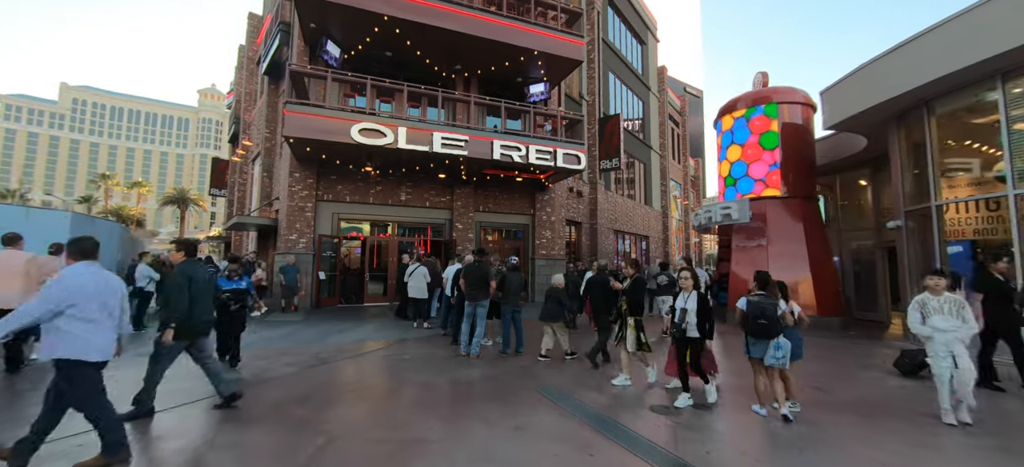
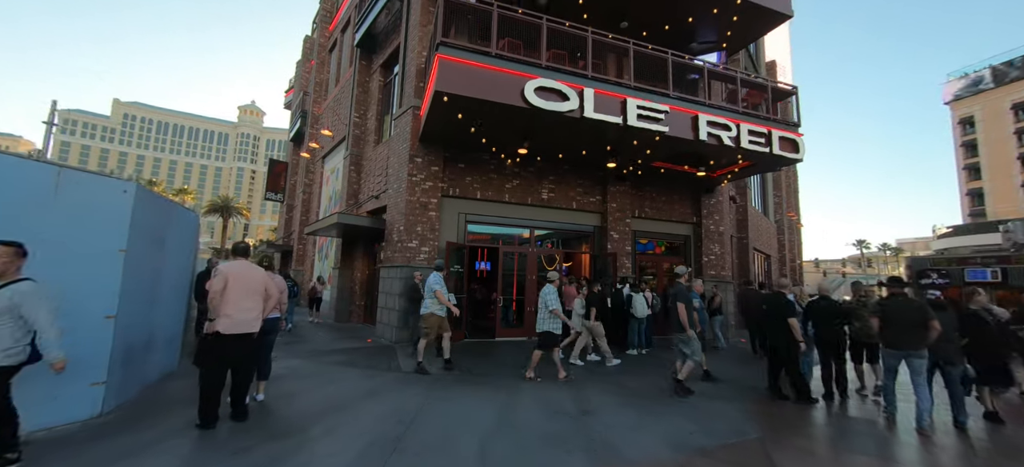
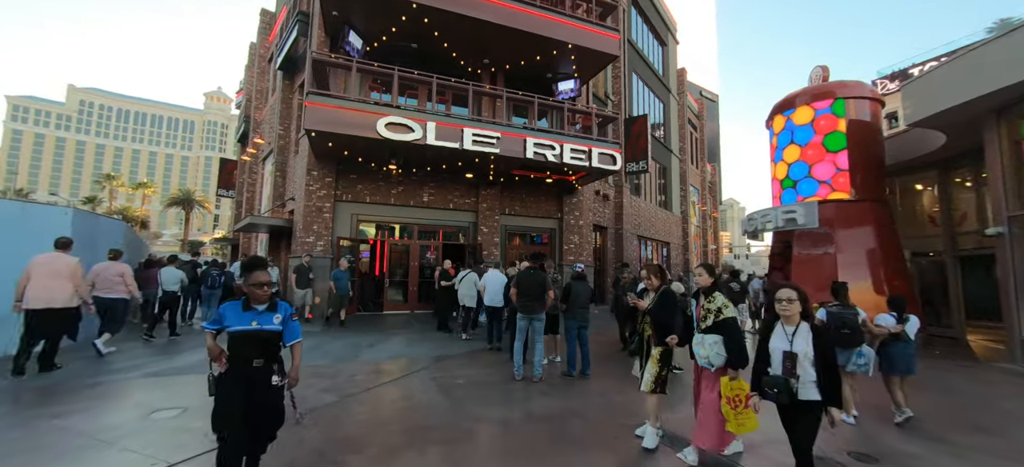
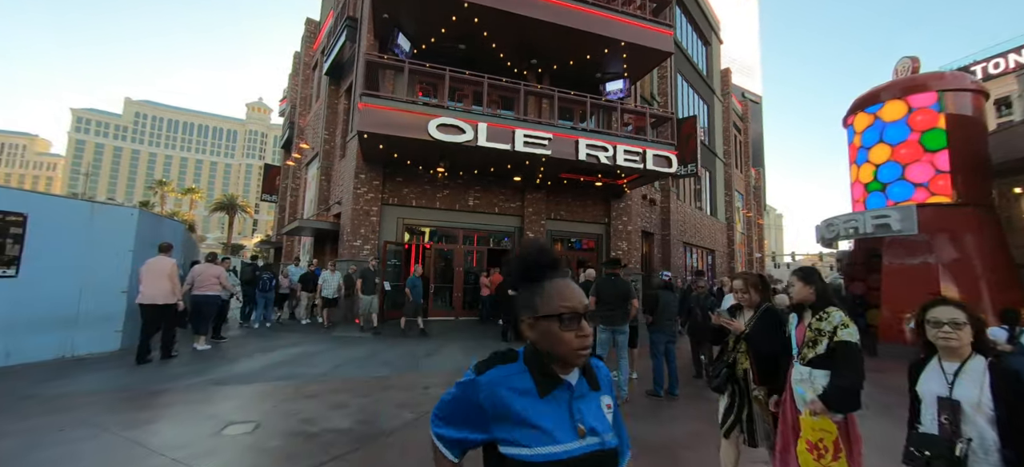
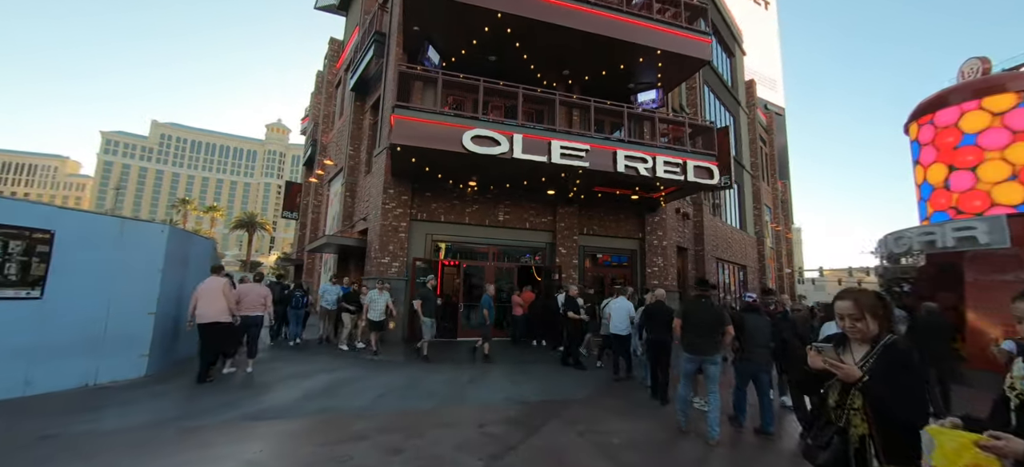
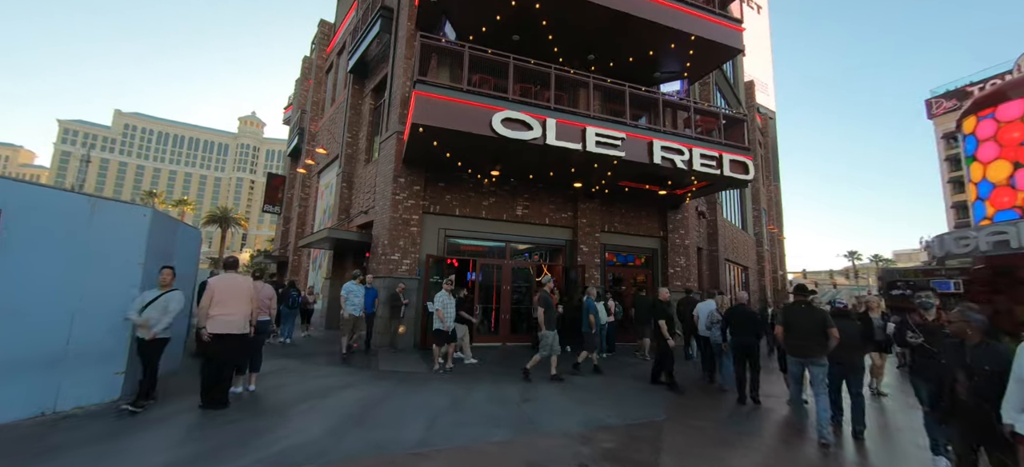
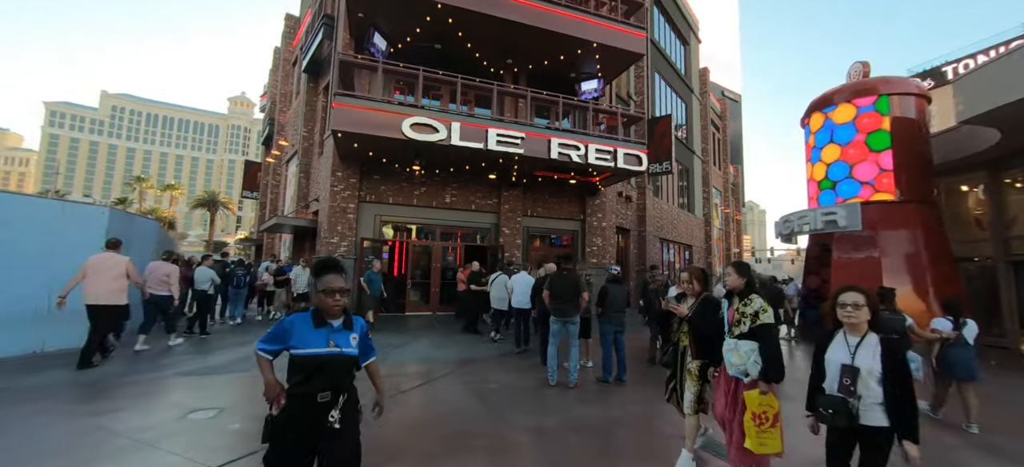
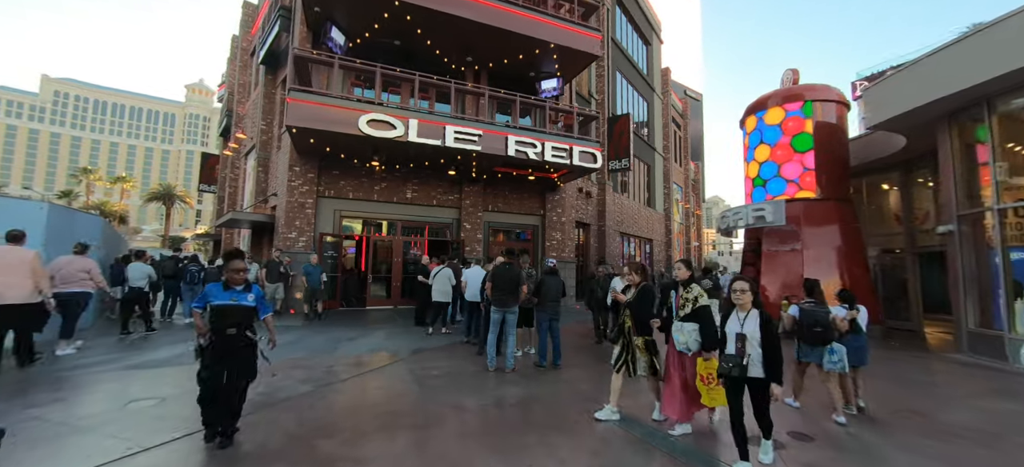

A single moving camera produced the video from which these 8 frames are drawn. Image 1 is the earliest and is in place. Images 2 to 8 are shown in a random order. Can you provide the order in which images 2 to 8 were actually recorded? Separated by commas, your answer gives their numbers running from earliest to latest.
8, 3, 7, 4, 5, 6, 2
